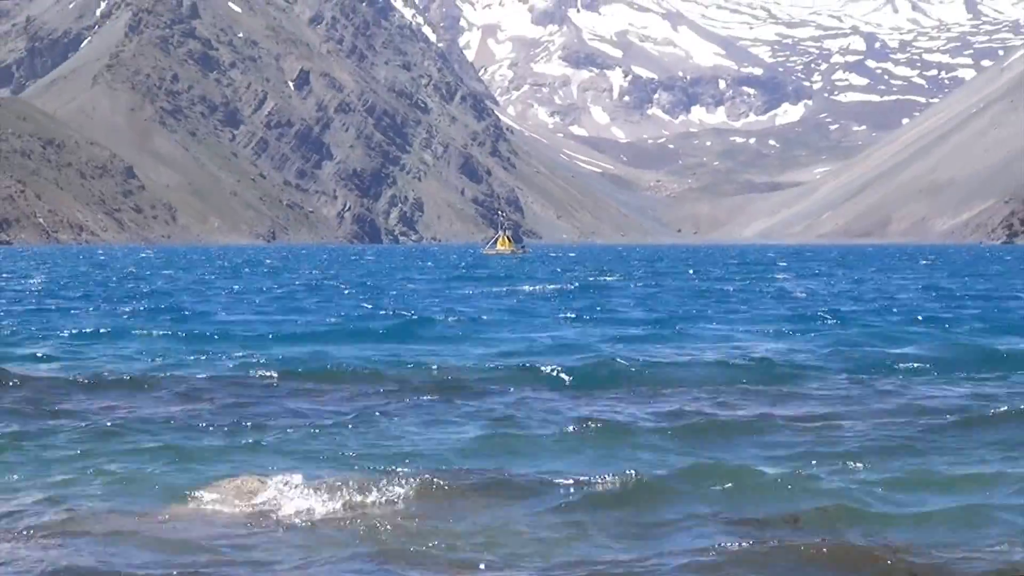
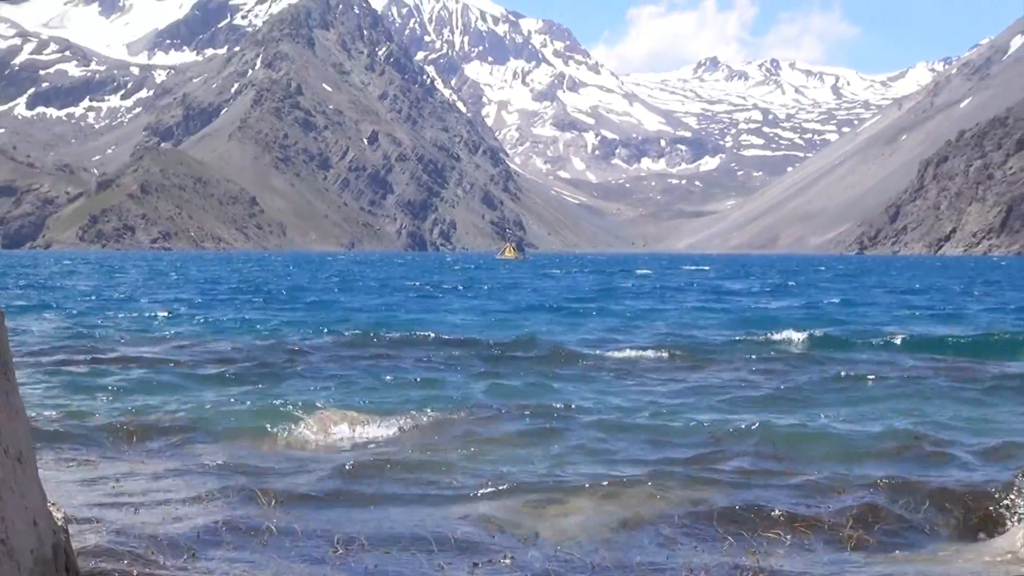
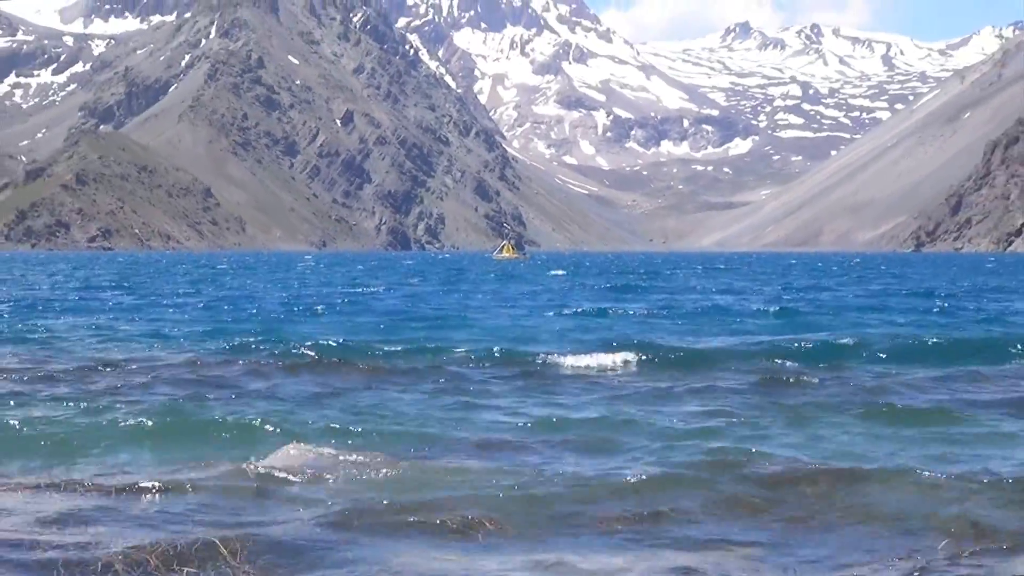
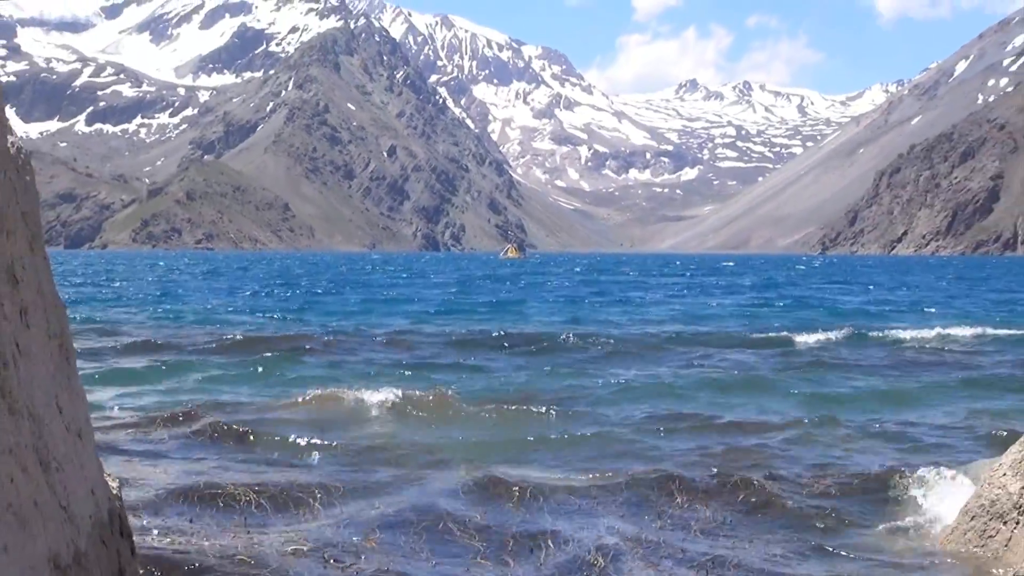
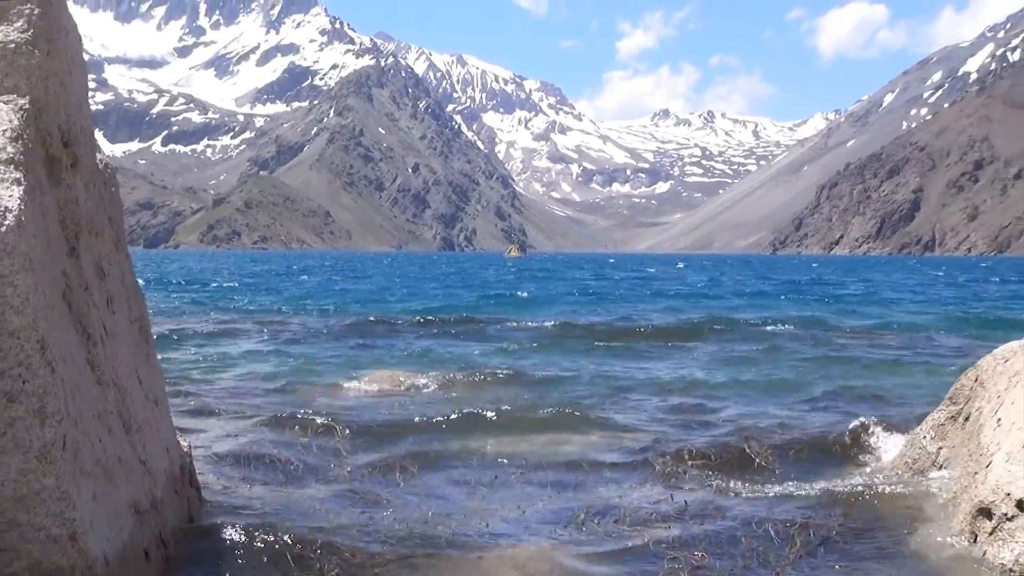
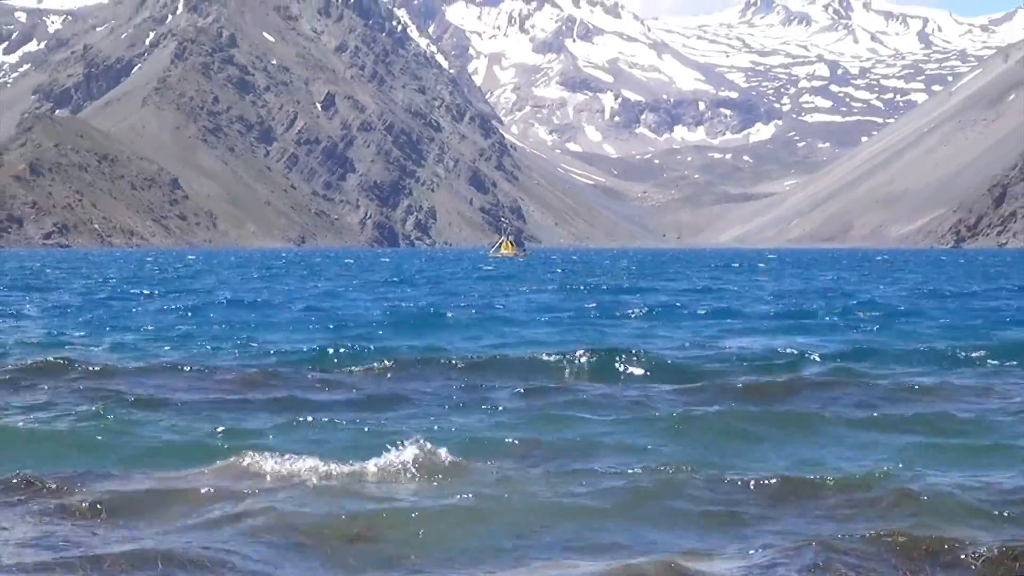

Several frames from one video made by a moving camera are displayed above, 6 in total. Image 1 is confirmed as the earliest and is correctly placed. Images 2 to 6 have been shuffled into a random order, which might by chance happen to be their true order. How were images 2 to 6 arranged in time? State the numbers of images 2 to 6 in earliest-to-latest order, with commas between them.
6, 3, 2, 4, 5
